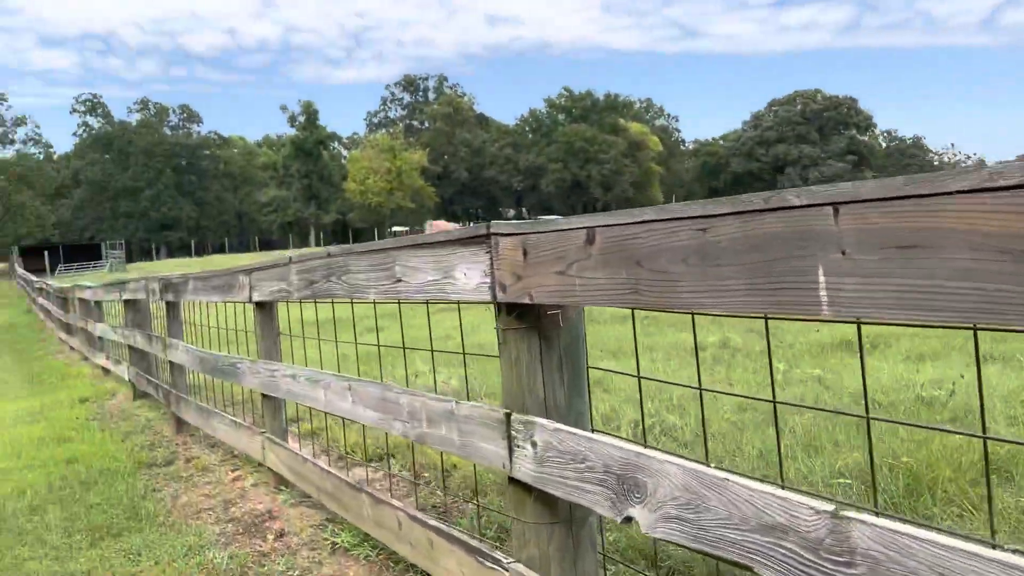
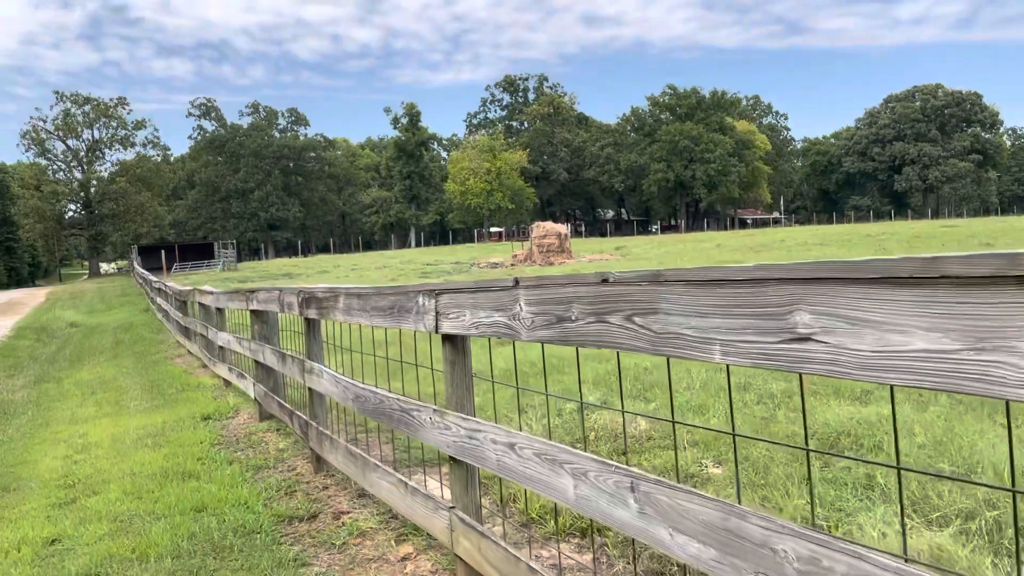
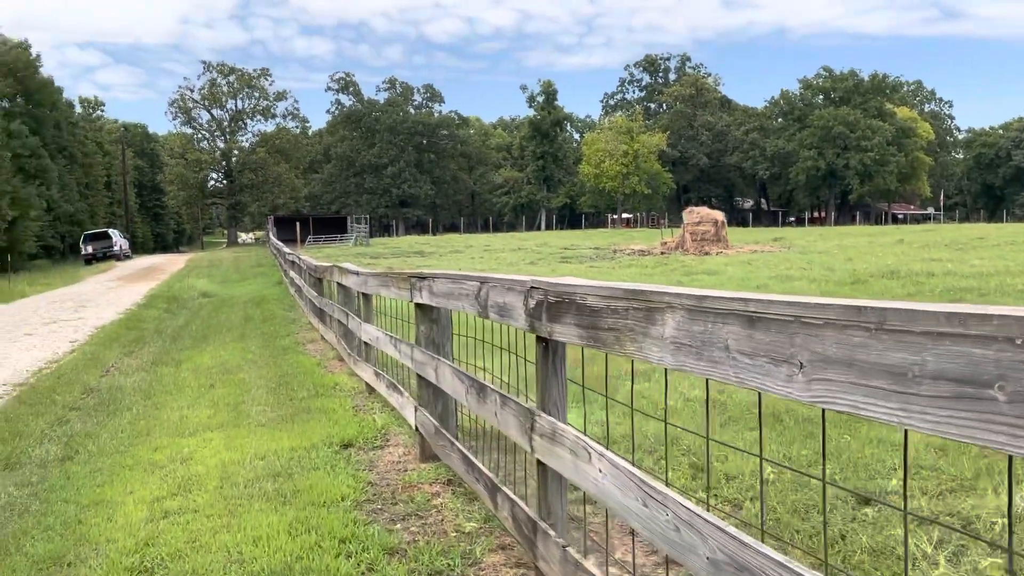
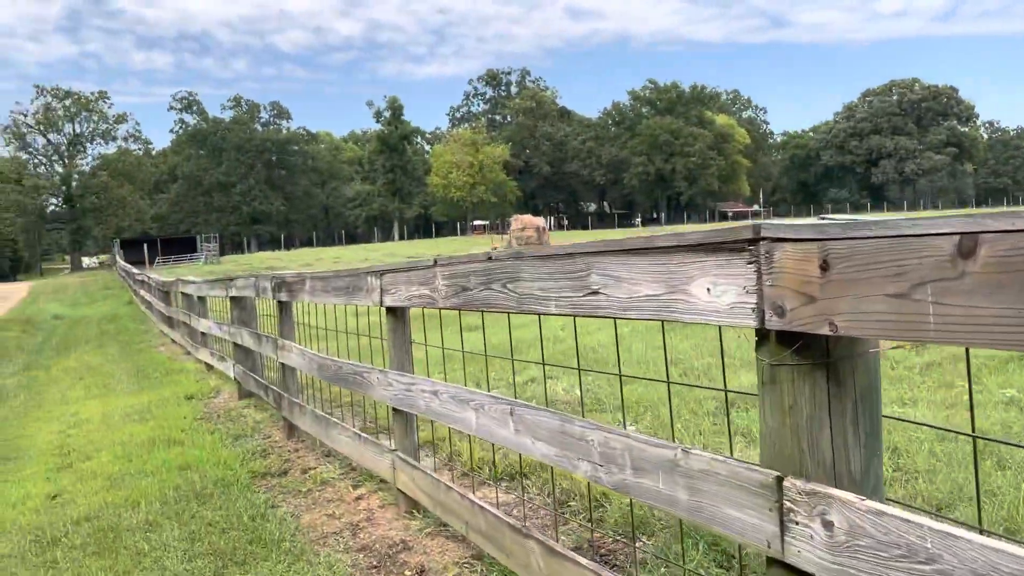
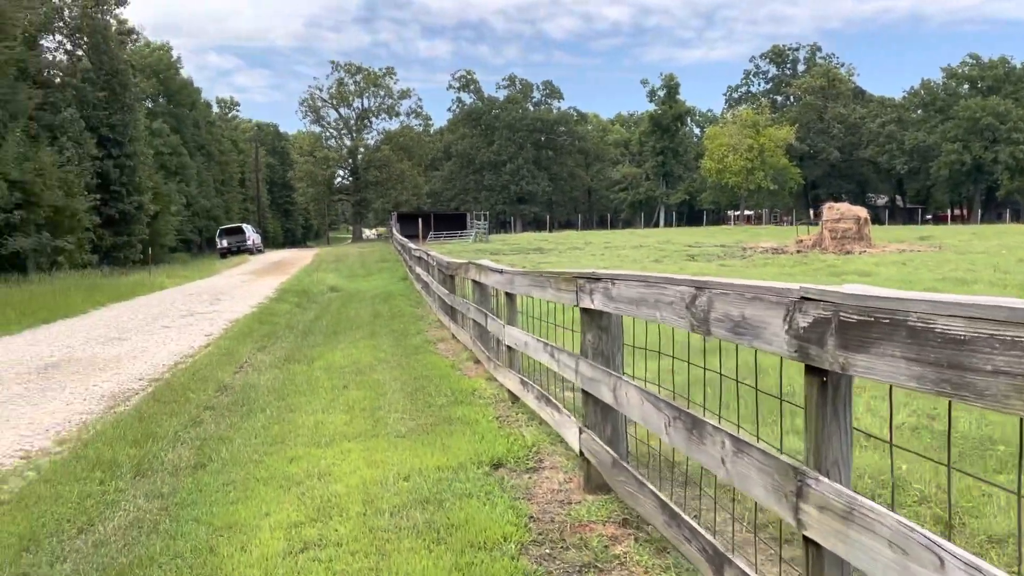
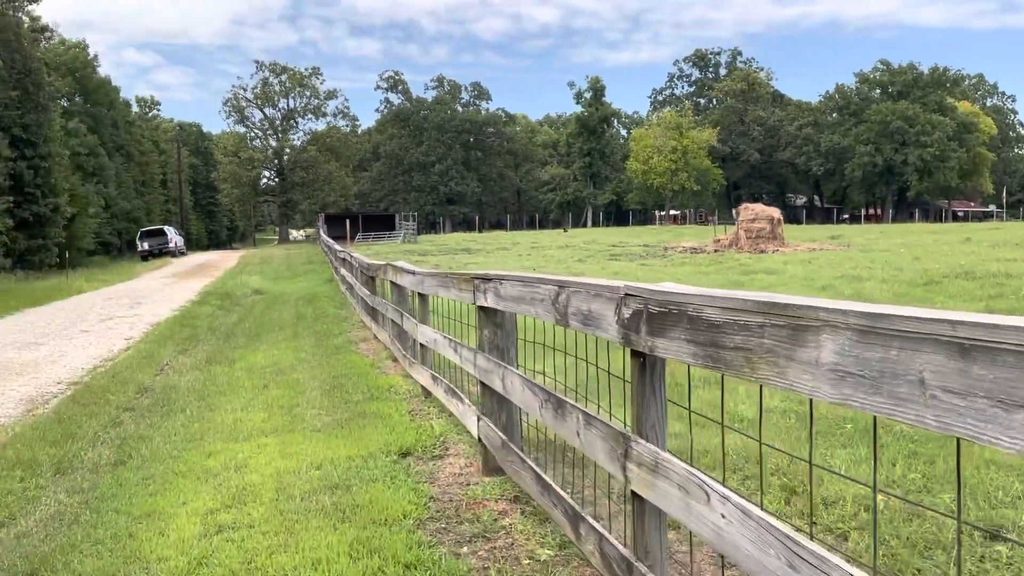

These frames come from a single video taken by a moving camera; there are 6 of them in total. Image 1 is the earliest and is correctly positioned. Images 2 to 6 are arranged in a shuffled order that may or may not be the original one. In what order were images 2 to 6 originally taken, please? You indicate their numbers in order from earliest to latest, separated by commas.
4, 2, 3, 6, 5
